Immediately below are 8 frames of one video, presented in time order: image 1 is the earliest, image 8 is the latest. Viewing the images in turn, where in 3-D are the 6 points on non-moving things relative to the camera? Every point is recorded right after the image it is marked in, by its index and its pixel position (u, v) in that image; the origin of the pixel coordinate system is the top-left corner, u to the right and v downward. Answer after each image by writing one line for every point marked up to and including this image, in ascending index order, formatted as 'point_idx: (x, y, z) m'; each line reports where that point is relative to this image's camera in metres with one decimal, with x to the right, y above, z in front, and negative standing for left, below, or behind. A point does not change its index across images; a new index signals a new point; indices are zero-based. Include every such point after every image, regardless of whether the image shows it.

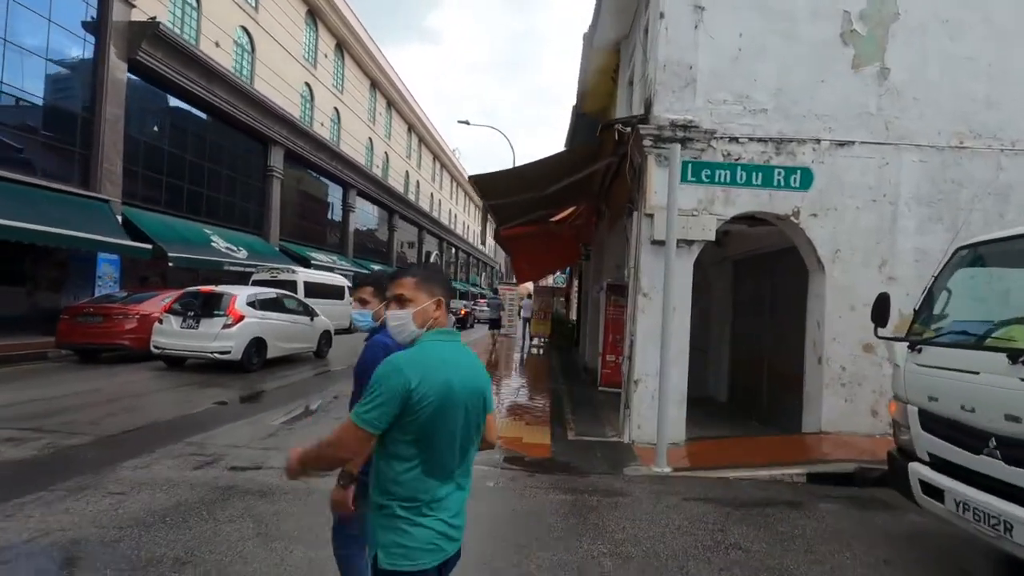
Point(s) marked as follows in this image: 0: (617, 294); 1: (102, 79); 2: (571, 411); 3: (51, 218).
0: (+2.0, -0.1, +10.1) m
1: (-11.9, +6.0, +15.5) m
2: (+1.0, -2.0, +8.6) m
3: (-11.2, +1.7, +13.1) m
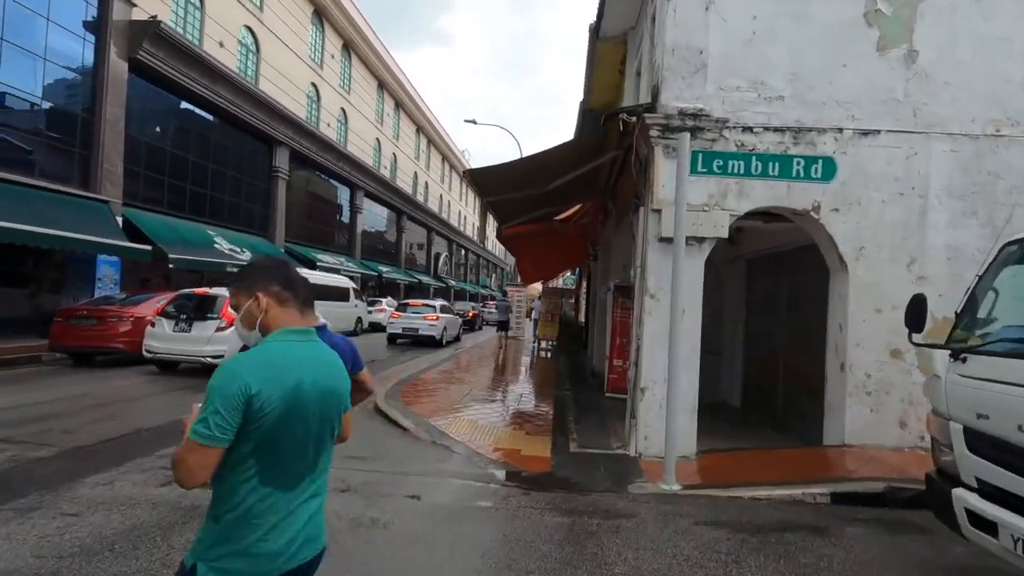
0: (+2.0, -0.1, +9.6) m
1: (-11.8, +6.0, +15.3) m
2: (+1.0, -2.0, +8.1) m
3: (-11.1, +1.6, +12.9) m
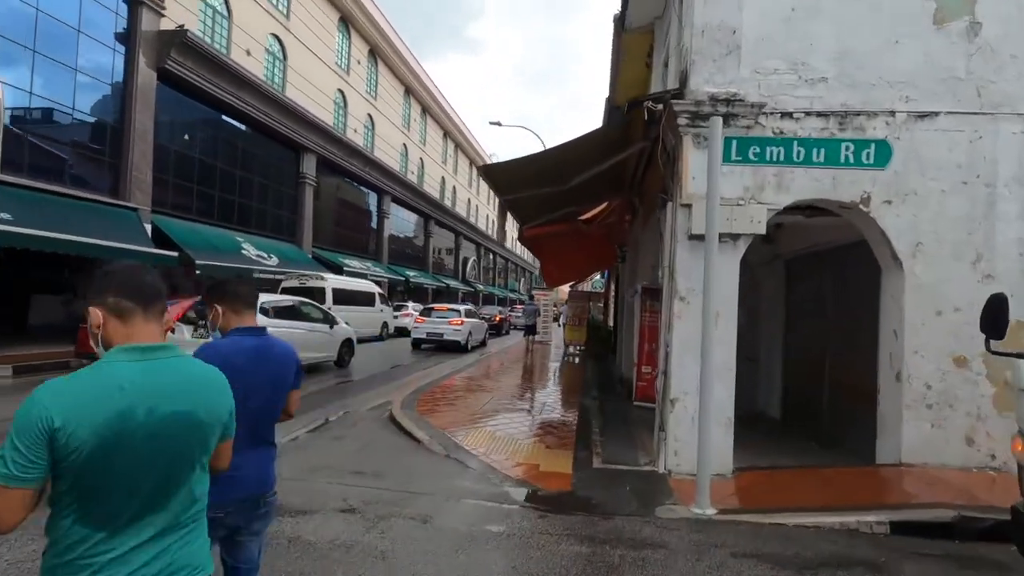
0: (+2.4, -0.2, +9.0) m
1: (-11.1, +5.8, +15.6) m
2: (+1.3, -2.0, +7.6) m
3: (-10.6, +1.5, +13.1) m
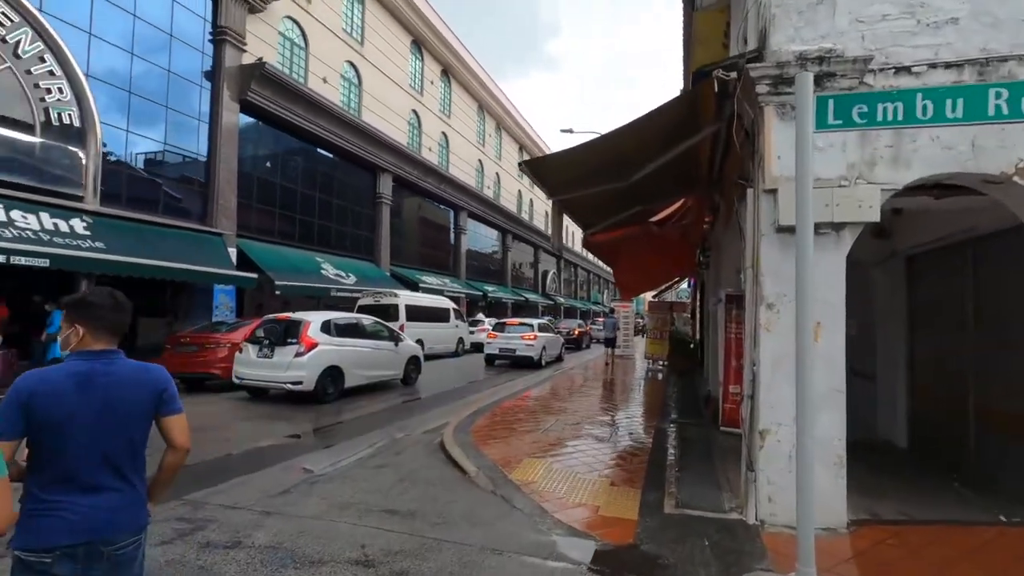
0: (+3.3, -0.3, +7.8) m
1: (-9.2, +5.1, +16.5) m
2: (+2.0, -2.1, +6.5) m
3: (-8.9, +0.9, +13.9) m
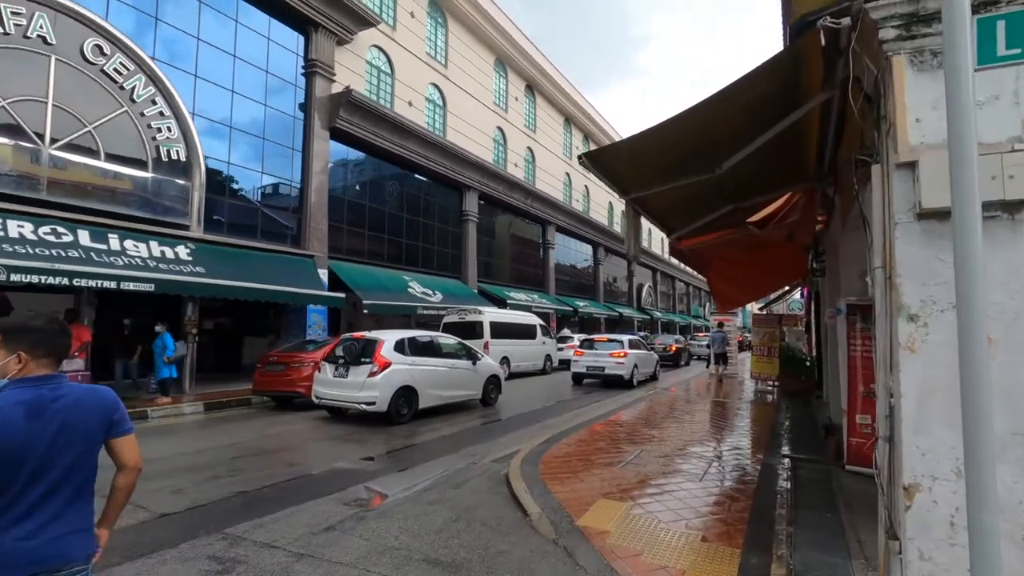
0: (+4.2, -0.4, +6.4) m
1: (-6.6, +4.5, +17.3) m
2: (+2.7, -2.2, +5.3) m
3: (-6.7, +0.3, +14.6) m
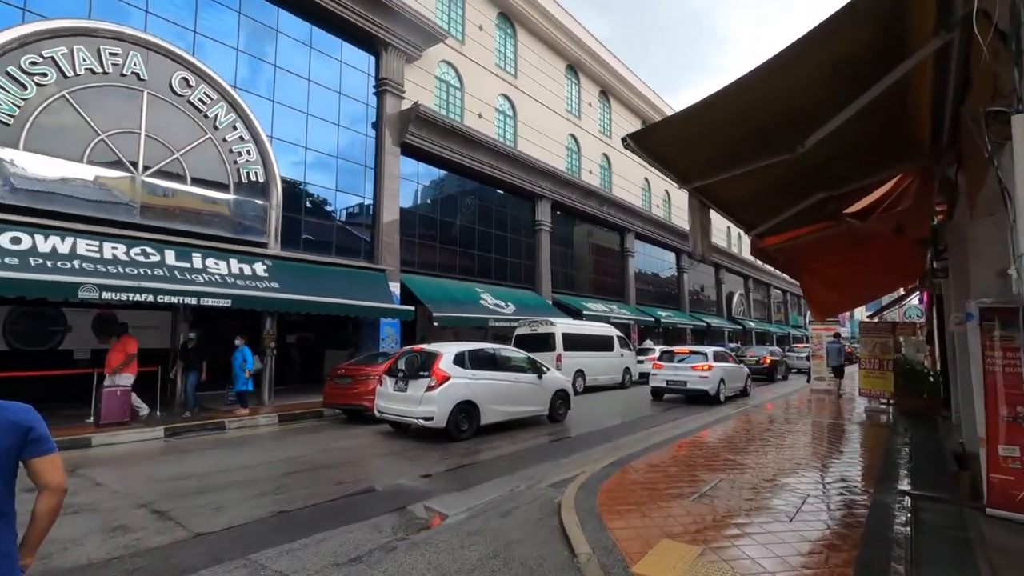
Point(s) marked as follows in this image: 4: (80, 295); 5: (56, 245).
0: (+4.7, -0.3, +5.1) m
1: (-4.4, +4.0, +17.7) m
2: (+3.1, -2.2, +4.2) m
3: (-4.8, -0.1, +14.9) m
4: (-7.6, -0.1, +9.4) m
5: (-8.6, +0.8, +10.0) m
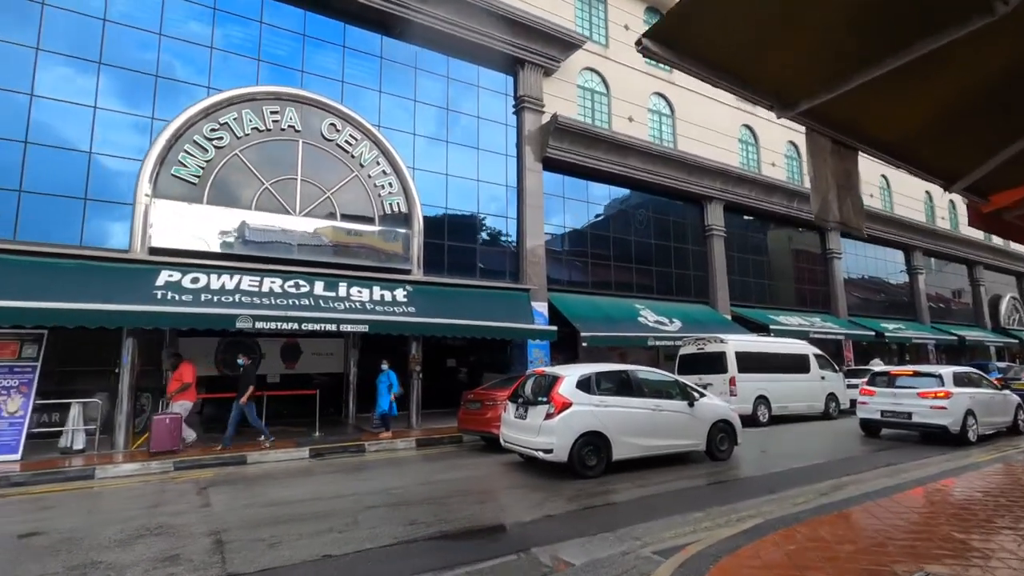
0: (+4.6, -0.1, +2.1) m
1: (+0.3, +3.3, +17.3) m
2: (+2.9, -2.0, +1.7) m
3: (-0.9, -0.7, +14.6) m
4: (-5.4, -0.7, +10.5) m
5: (-6.1, +0.1, +11.4) m
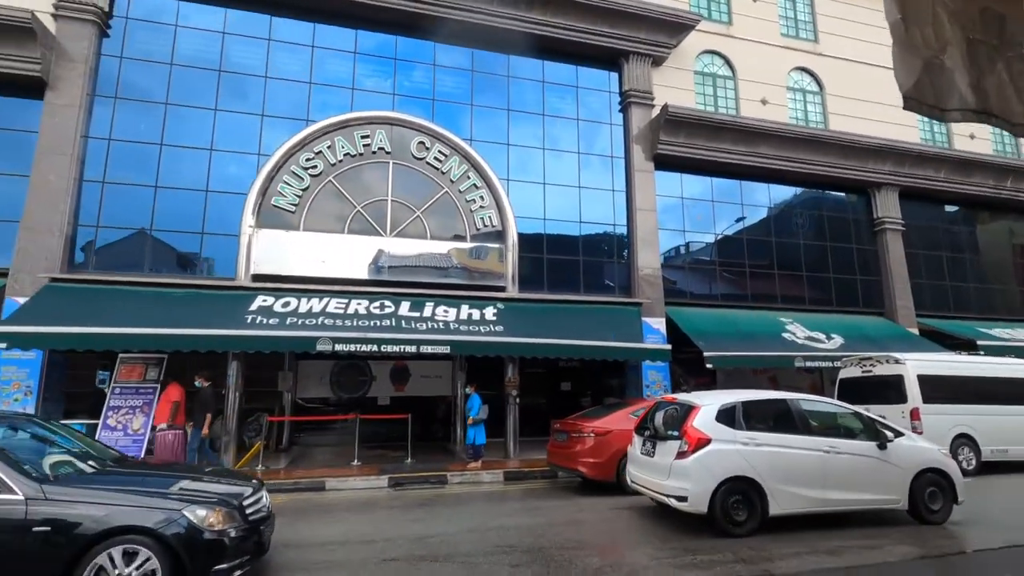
0: (+3.5, +0.2, -0.3) m
1: (+3.5, +2.9, +15.6) m
2: (+1.8, -1.8, -0.3) m
3: (+1.7, -1.0, +13.2) m
4: (-3.8, -1.2, +10.4) m
5: (-4.3, -0.4, +11.5) m
